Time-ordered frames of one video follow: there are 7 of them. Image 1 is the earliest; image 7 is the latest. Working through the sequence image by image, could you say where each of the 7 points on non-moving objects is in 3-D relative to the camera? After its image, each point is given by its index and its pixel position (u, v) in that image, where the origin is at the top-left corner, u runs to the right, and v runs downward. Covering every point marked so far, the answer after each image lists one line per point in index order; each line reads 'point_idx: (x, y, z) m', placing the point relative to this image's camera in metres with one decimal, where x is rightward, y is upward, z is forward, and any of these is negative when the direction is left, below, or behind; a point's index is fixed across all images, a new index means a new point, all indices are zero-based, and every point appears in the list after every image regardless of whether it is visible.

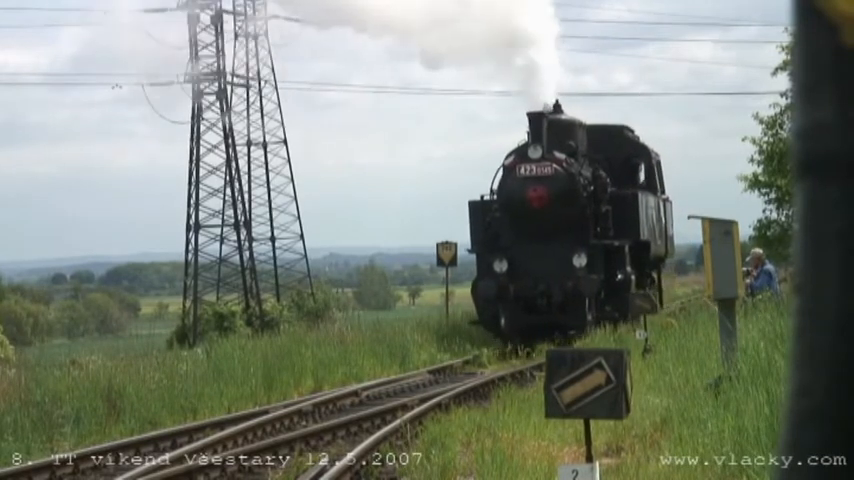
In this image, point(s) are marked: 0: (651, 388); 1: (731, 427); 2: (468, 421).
0: (+2.0, -1.2, +11.2) m
1: (+1.8, -1.1, +8.0) m
2: (+0.3, -1.3, +9.3) m
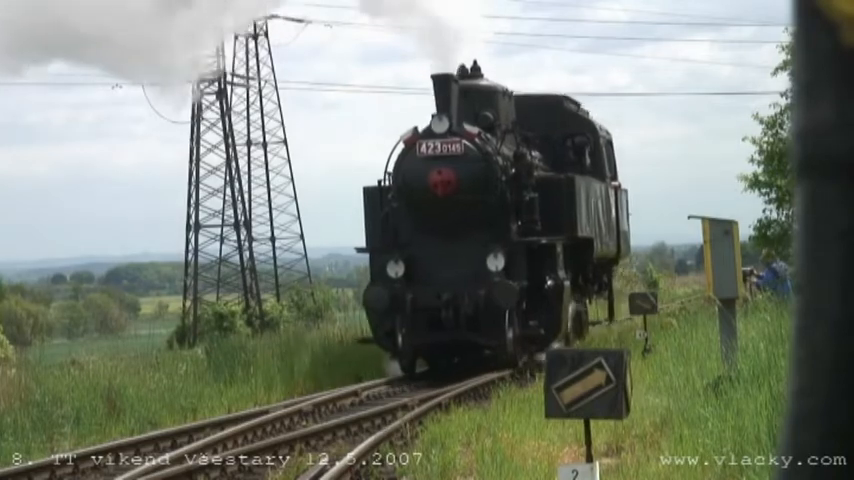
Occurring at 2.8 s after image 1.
0: (+2.0, -1.2, +11.2) m
1: (+1.8, -1.1, +8.0) m
2: (+0.3, -1.3, +9.3) m
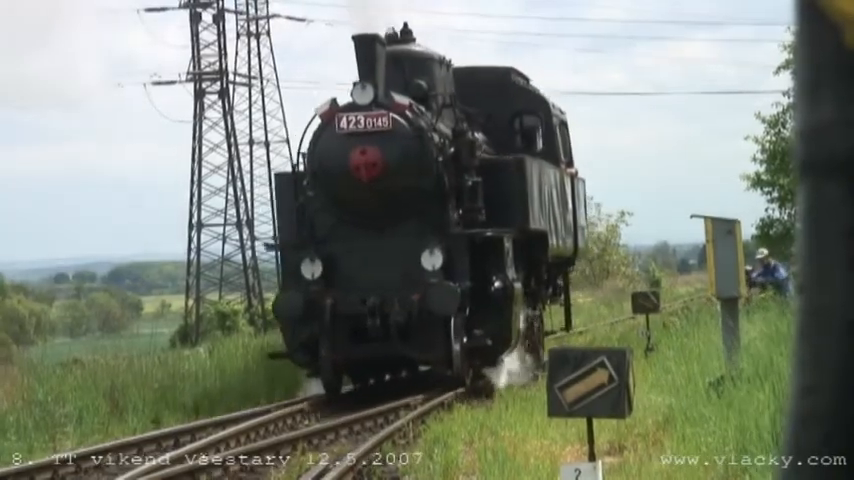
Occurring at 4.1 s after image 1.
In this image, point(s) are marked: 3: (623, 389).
0: (+2.0, -1.2, +11.2) m
1: (+1.9, -1.1, +8.0) m
2: (+0.3, -1.3, +9.3) m
3: (+1.2, -0.9, +7.8) m
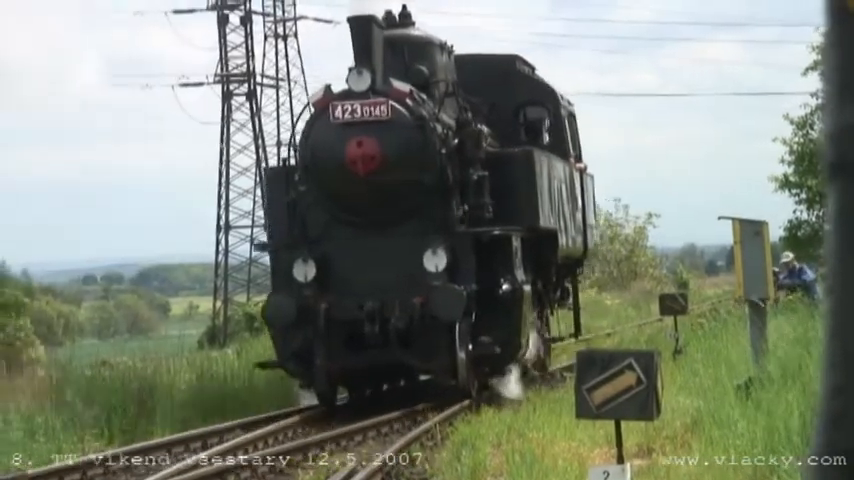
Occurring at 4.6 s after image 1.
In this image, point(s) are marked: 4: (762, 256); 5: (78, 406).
0: (+2.2, -1.3, +11.2) m
1: (+2.0, -1.1, +8.0) m
2: (+0.5, -1.3, +9.3) m
3: (+1.3, -0.9, +7.8) m
4: (+2.6, -0.2, +10.4) m
5: (-3.3, -1.6, +12.3) m
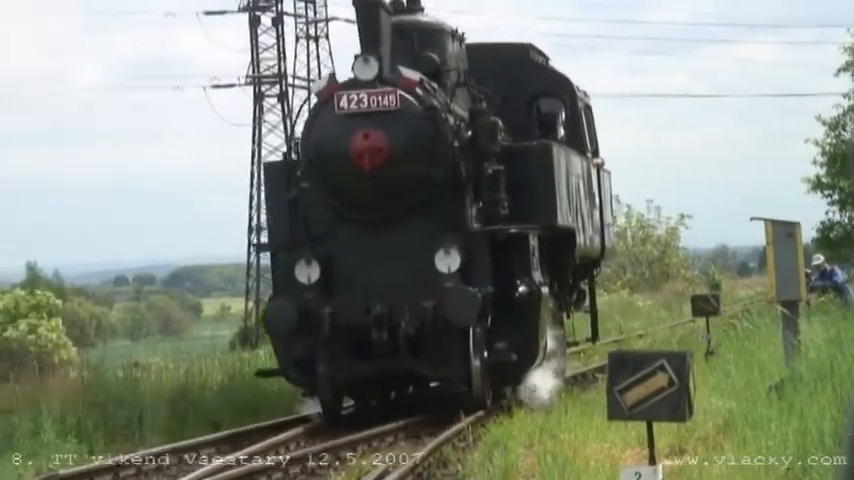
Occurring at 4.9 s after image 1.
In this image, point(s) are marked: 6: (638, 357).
0: (+2.4, -1.3, +11.2) m
1: (+2.2, -1.1, +7.9) m
2: (+0.7, -1.3, +9.3) m
3: (+1.5, -0.9, +7.7) m
4: (+2.8, -0.2, +10.4) m
5: (-3.1, -1.6, +12.3) m
6: (+1.3, -0.7, +7.9) m
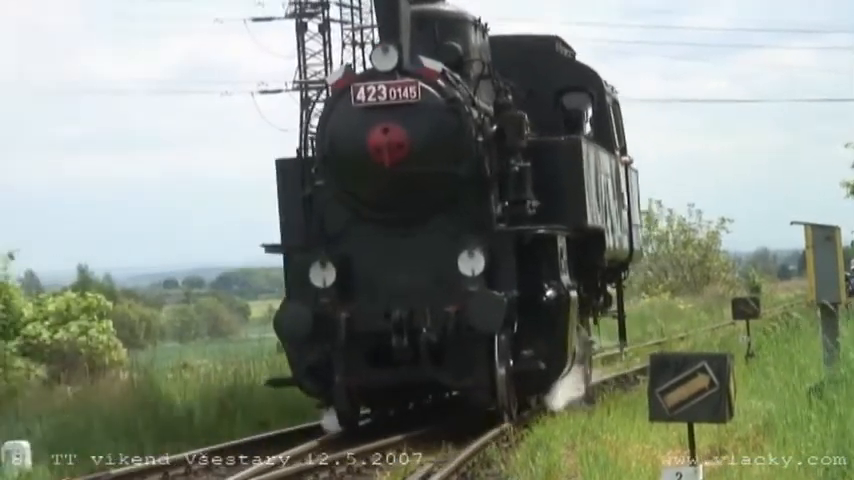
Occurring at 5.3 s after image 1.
0: (+2.7, -1.3, +11.3) m
1: (+2.5, -1.2, +8.0) m
2: (+1.0, -1.3, +9.4) m
3: (+1.8, -0.9, +7.8) m
4: (+3.1, -0.2, +10.5) m
5: (-2.8, -1.6, +12.5) m
6: (+1.5, -0.7, +8.0) m
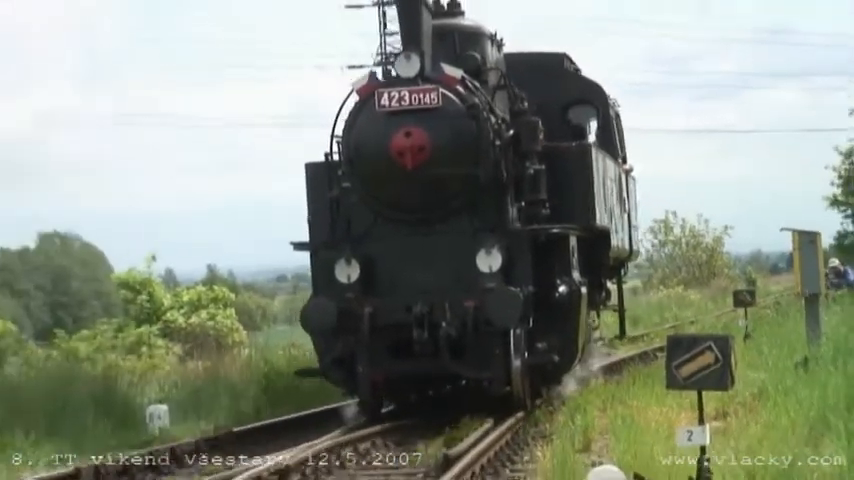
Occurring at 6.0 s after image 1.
0: (+3.2, -1.3, +13.2) m
1: (+2.9, -1.2, +10.0) m
2: (+1.5, -1.3, +11.4) m
3: (+2.2, -0.9, +9.8) m
4: (+3.6, -0.2, +12.4) m
5: (-2.3, -1.6, +14.4) m
6: (+2.0, -0.7, +9.9) m
